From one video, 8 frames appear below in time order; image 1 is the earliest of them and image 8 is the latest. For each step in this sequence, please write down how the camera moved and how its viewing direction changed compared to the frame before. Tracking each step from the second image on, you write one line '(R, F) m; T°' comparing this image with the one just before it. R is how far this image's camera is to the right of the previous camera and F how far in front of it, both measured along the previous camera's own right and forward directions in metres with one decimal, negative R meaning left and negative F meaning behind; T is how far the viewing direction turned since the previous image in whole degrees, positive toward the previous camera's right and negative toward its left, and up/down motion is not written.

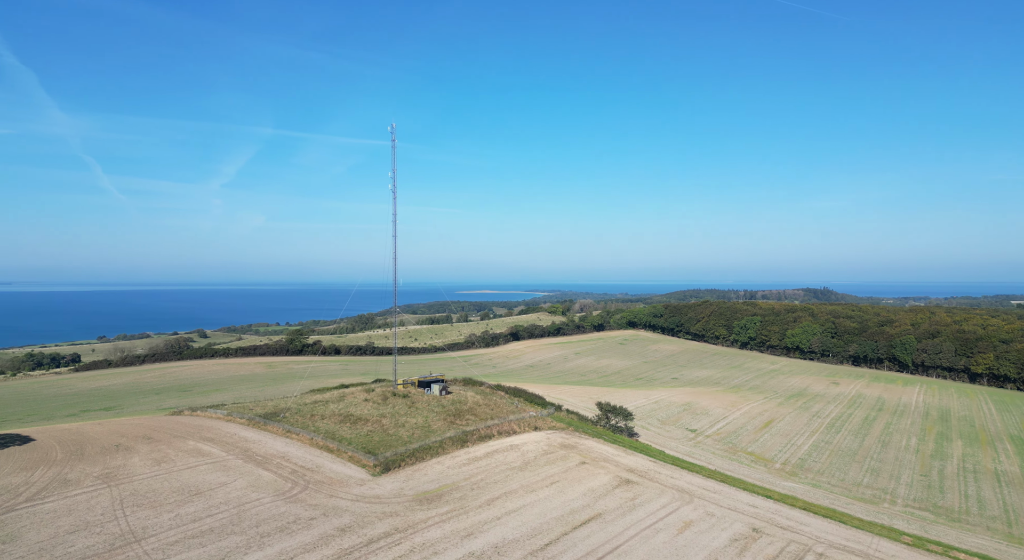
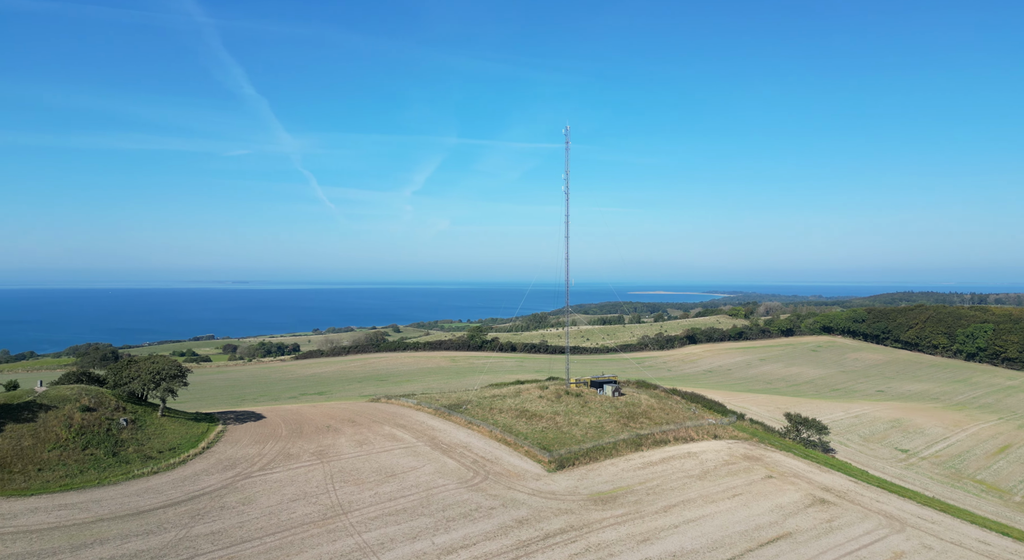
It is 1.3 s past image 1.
(-1.6, -0.2) m; -14°
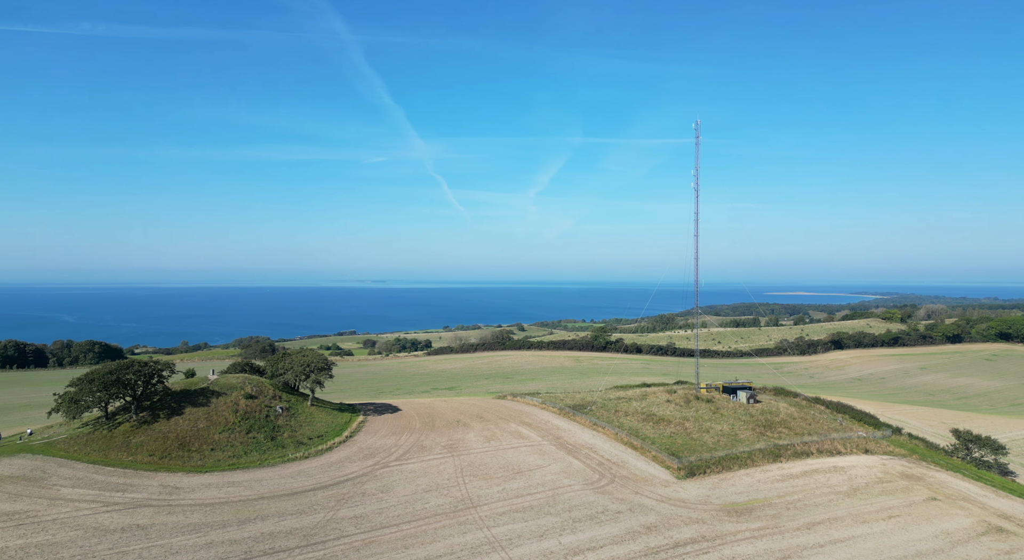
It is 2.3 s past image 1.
(-1.4, 0.0) m; -10°
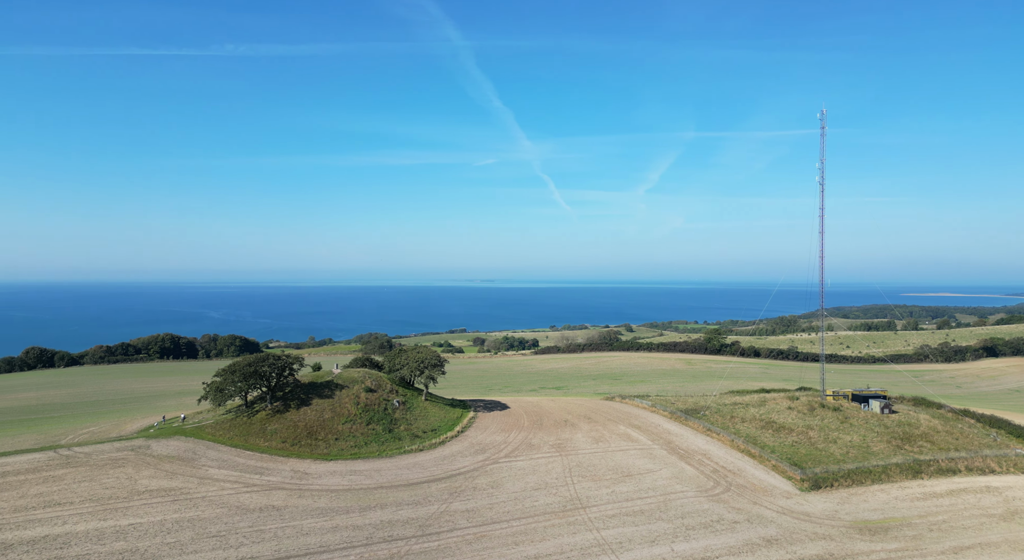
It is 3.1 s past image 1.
(-1.0, 0.0) m; -9°
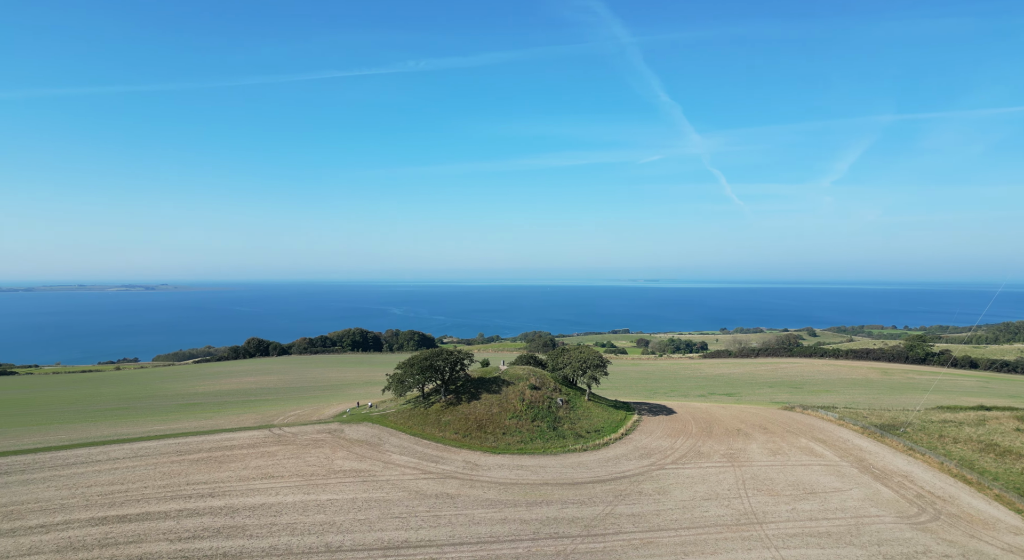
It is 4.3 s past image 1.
(-1.4, 0.0) m; -14°
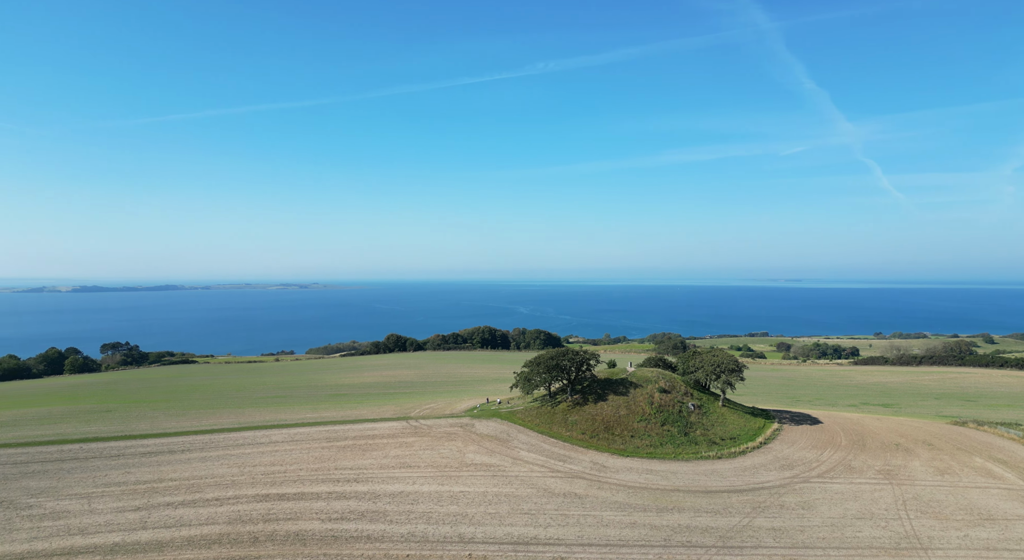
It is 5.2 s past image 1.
(-1.1, -0.1) m; -11°
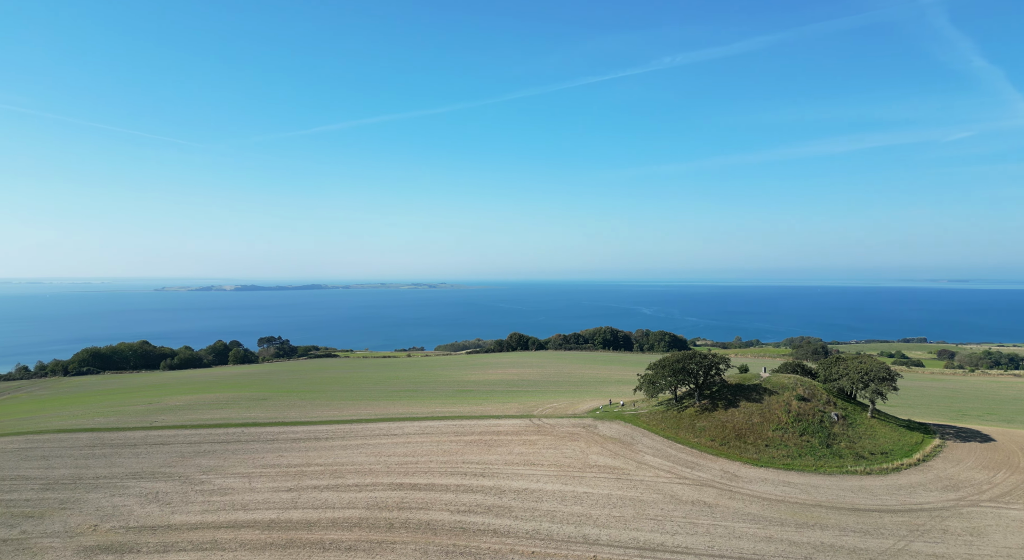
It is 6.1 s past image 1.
(-1.3, -0.1) m; -10°
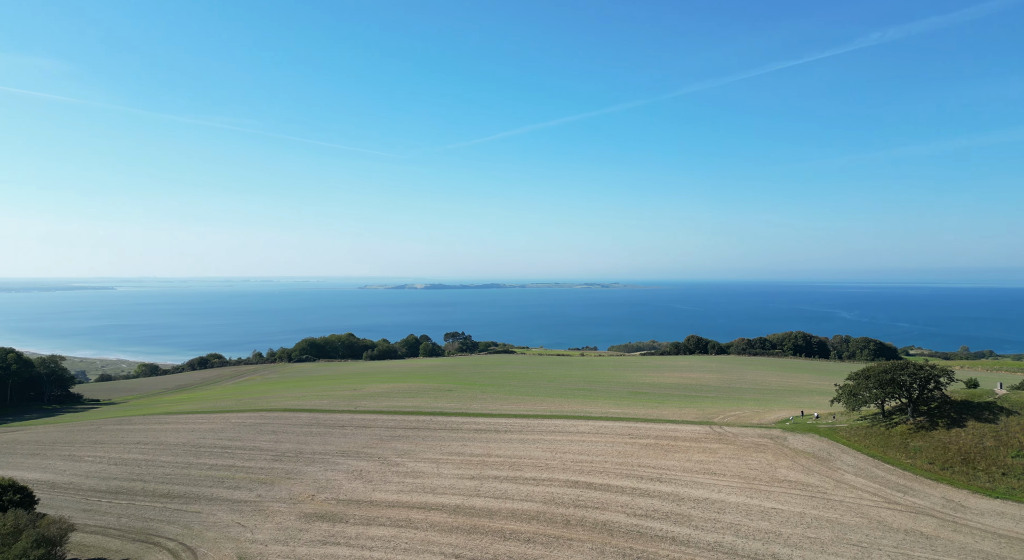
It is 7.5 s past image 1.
(-1.8, -0.2) m; -14°
